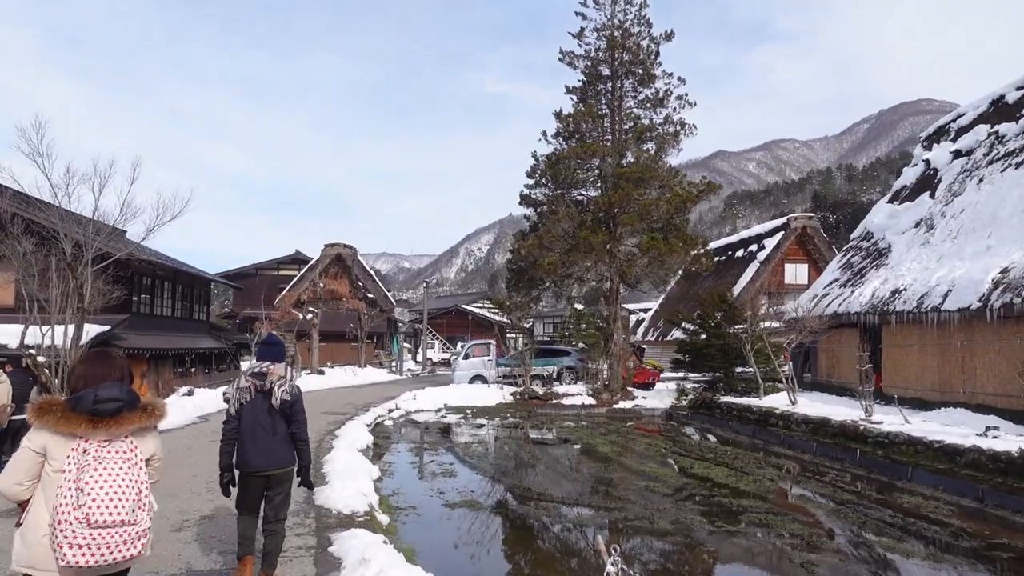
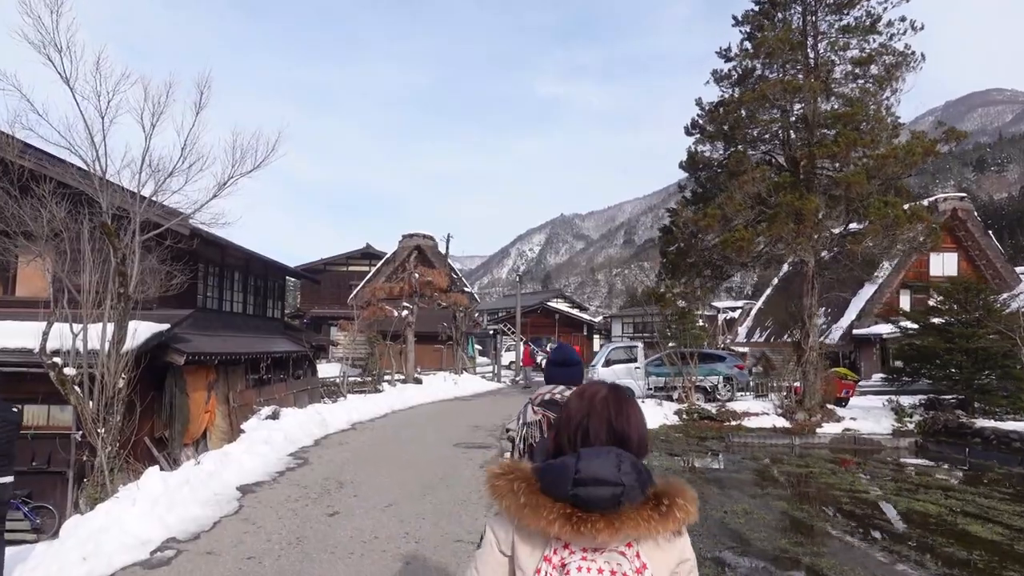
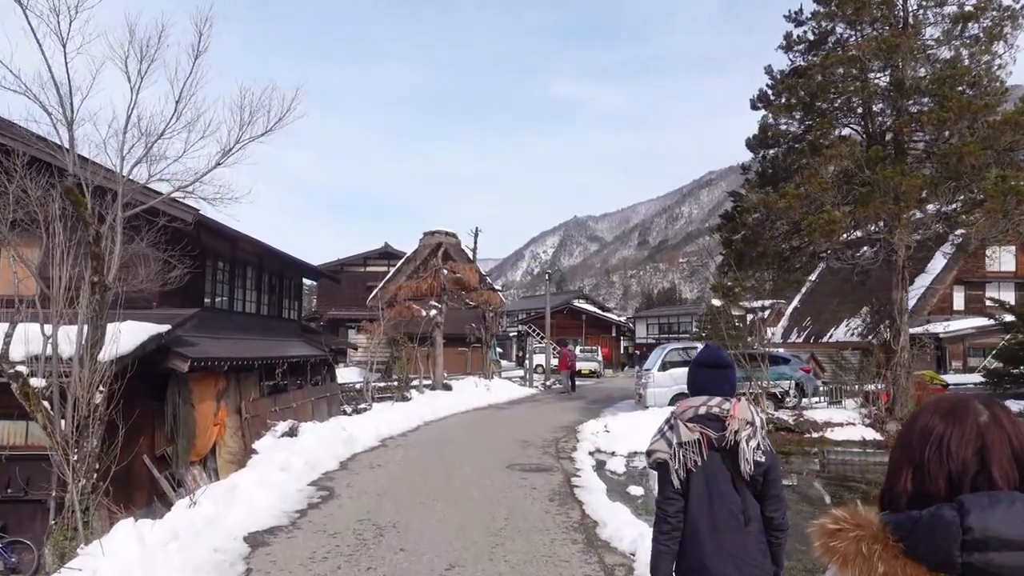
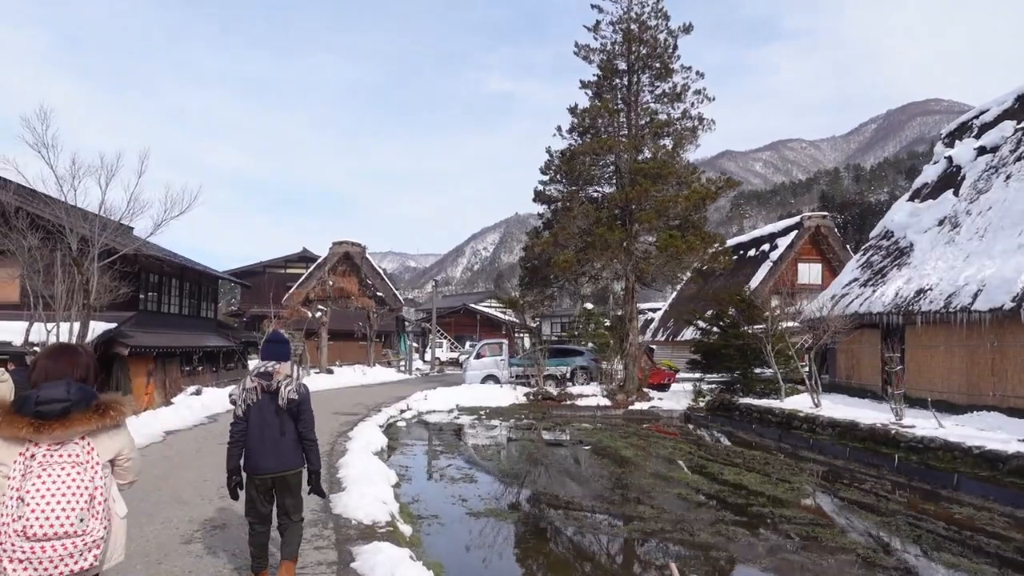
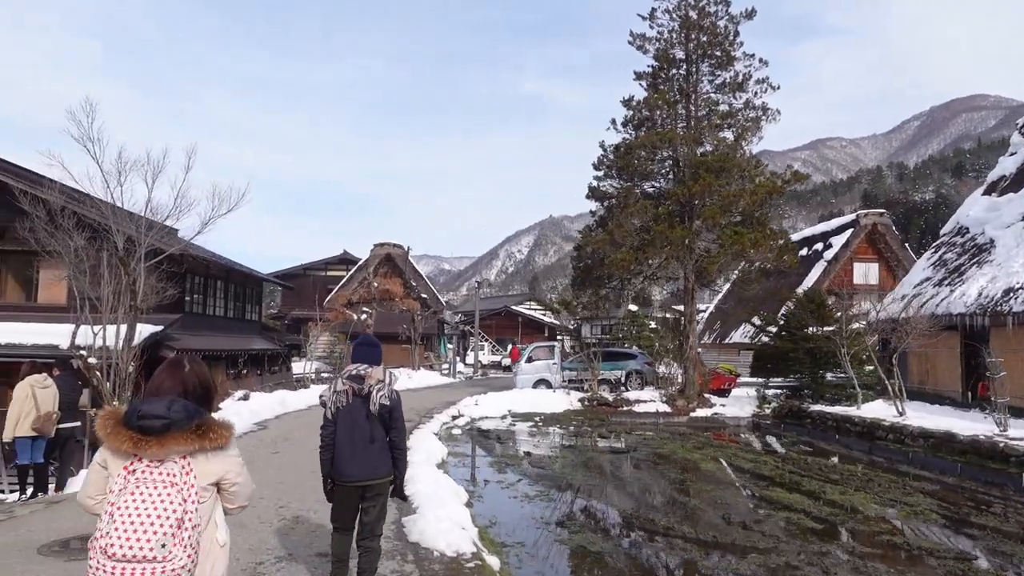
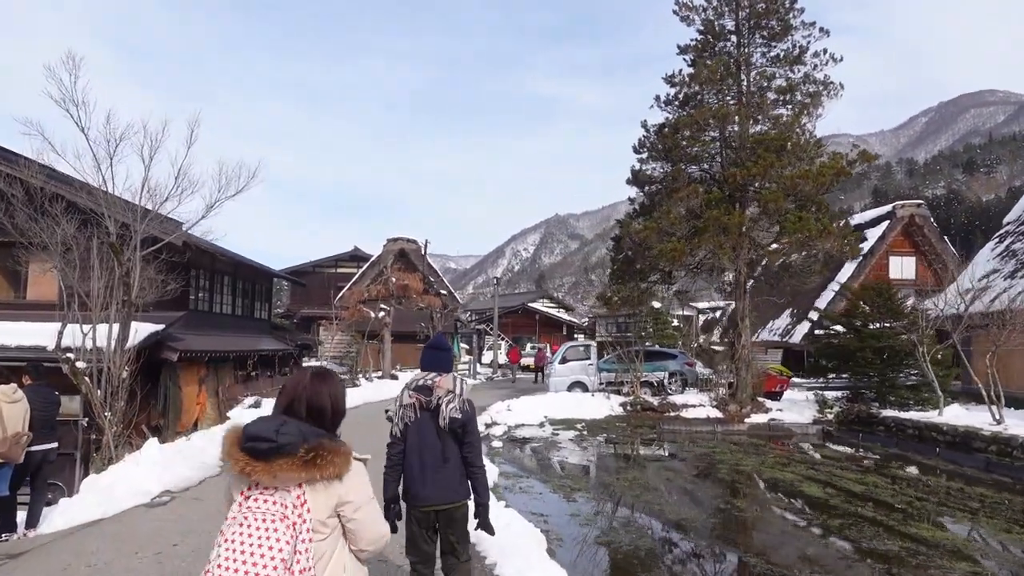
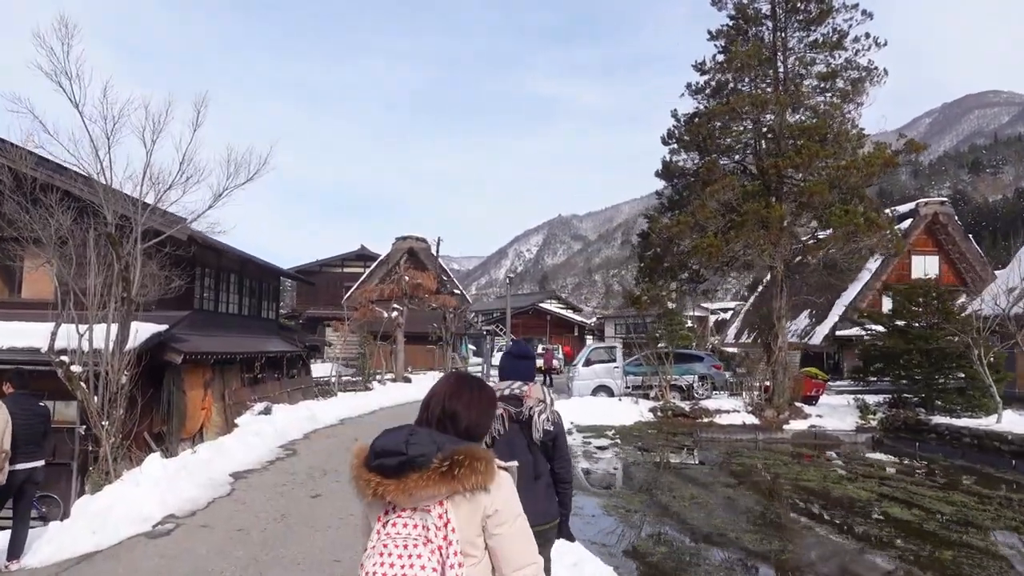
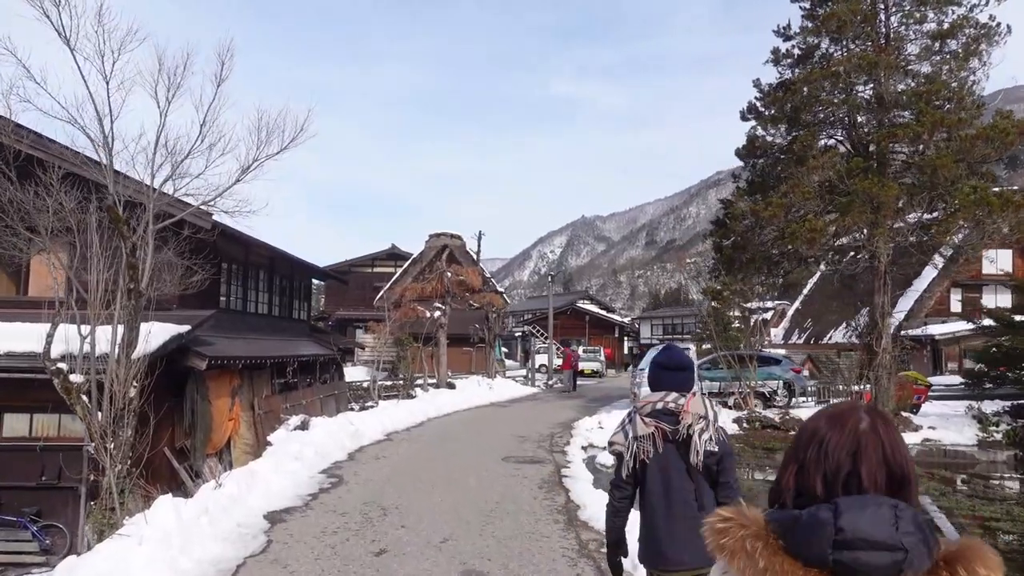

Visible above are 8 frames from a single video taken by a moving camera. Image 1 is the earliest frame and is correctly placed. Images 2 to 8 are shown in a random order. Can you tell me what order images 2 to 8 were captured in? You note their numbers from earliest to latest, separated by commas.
4, 5, 6, 7, 2, 8, 3
